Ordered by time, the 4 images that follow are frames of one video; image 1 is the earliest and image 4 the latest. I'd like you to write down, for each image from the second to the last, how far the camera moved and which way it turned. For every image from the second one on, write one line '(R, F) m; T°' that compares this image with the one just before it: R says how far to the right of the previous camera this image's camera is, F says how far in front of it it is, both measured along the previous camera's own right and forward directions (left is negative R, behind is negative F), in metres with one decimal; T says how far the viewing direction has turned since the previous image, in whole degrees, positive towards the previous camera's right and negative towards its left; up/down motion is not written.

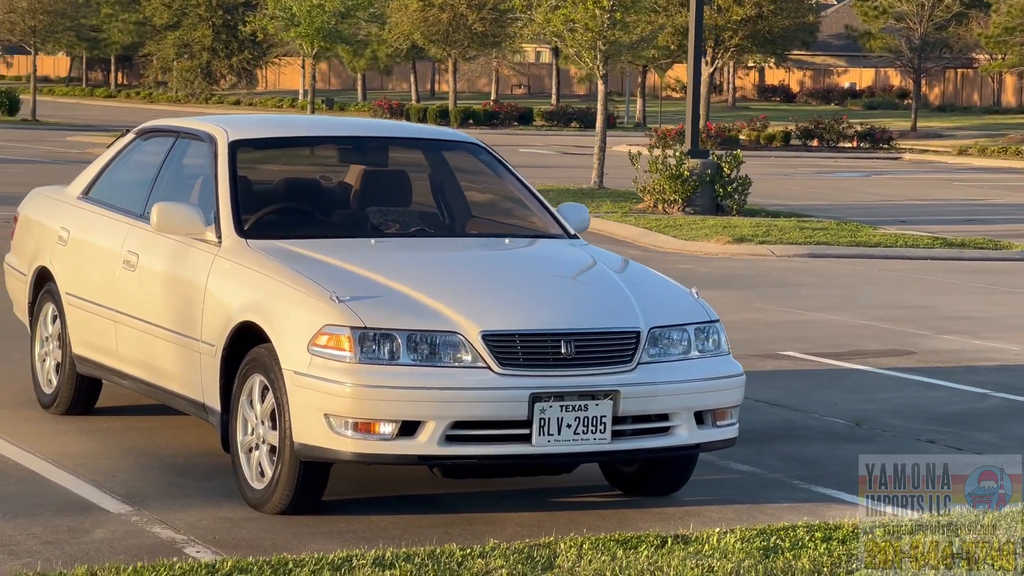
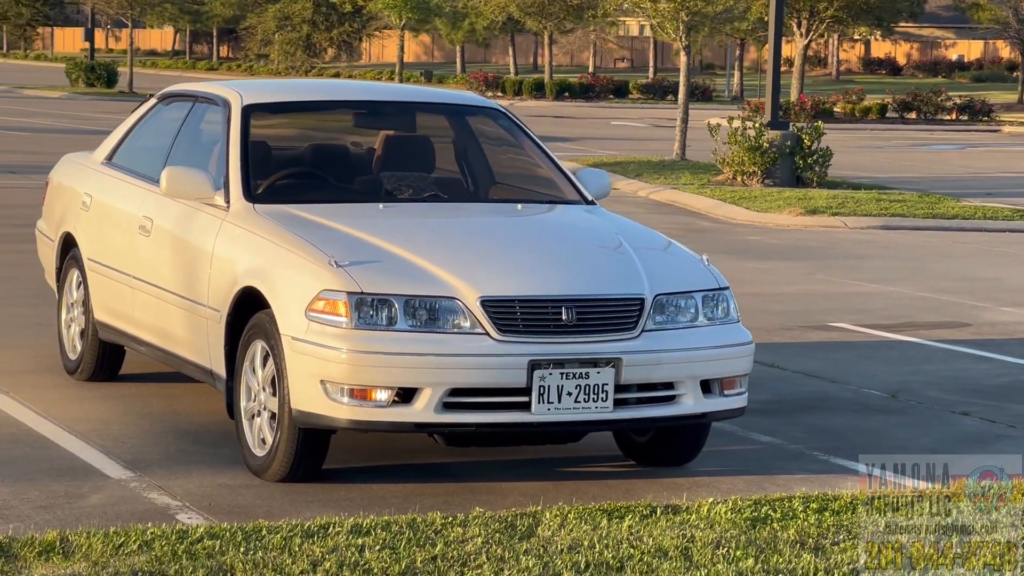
(+0.3, +0.1) m; -3°
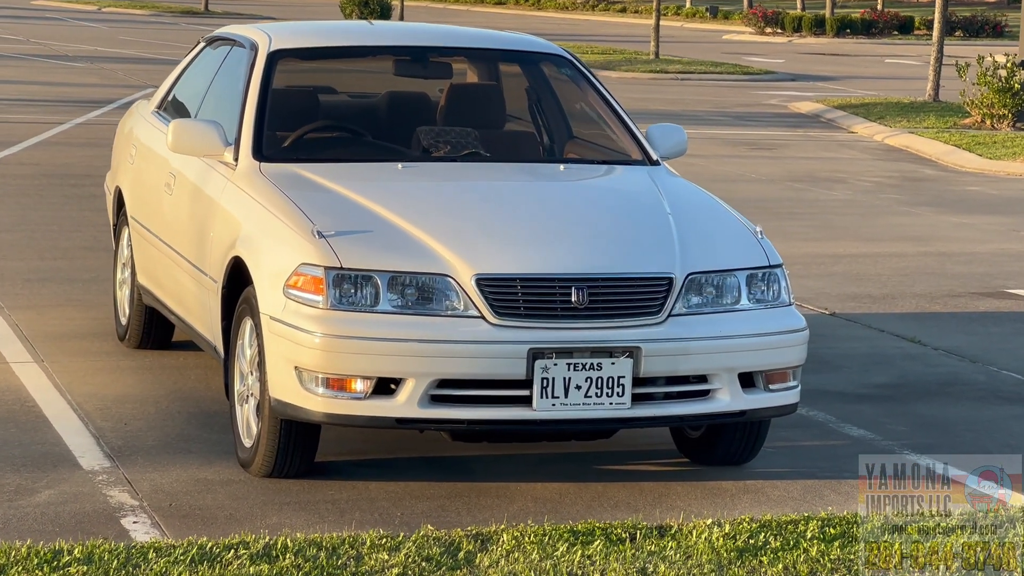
(+0.6, +0.8) m; -7°
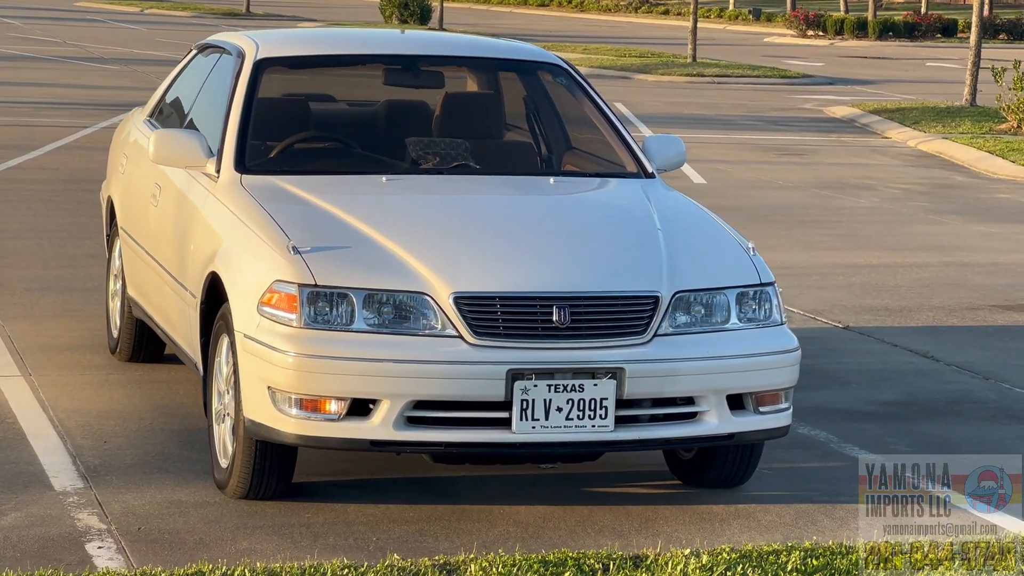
(+0.1, +0.2) m; -1°
